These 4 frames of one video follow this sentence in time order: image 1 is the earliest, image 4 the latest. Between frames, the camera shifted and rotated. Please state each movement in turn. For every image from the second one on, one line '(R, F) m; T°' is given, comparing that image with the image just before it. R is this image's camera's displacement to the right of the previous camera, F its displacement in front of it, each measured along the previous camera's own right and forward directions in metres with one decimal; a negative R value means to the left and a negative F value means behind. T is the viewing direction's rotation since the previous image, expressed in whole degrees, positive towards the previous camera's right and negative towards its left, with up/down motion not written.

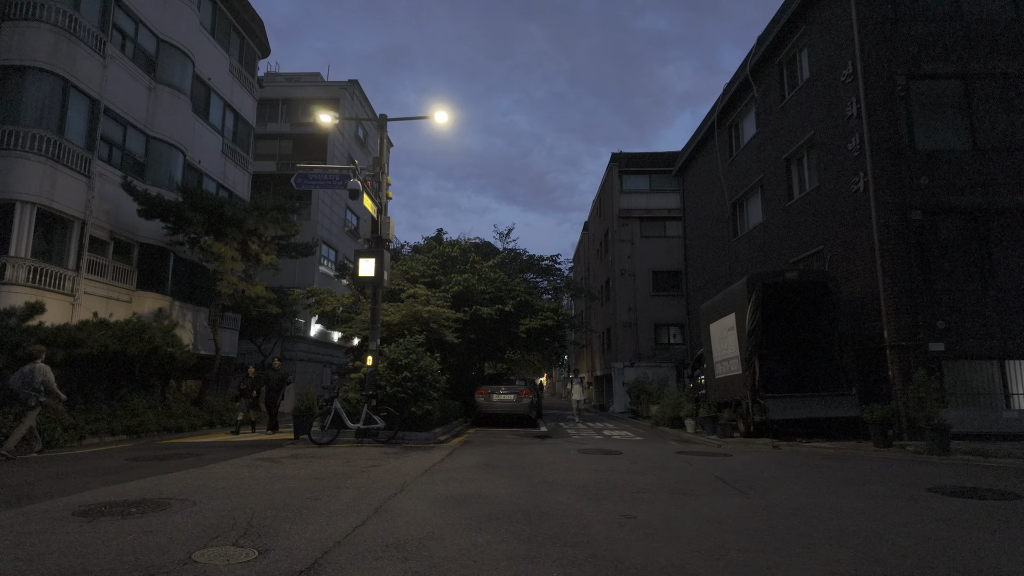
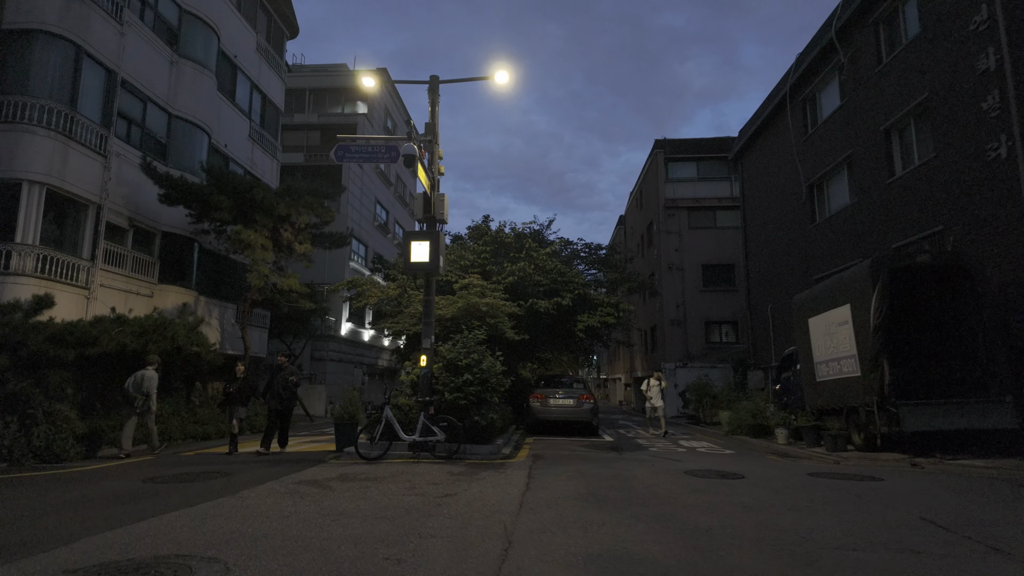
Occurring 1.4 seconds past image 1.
(-1.1, +2.1) m; -2°
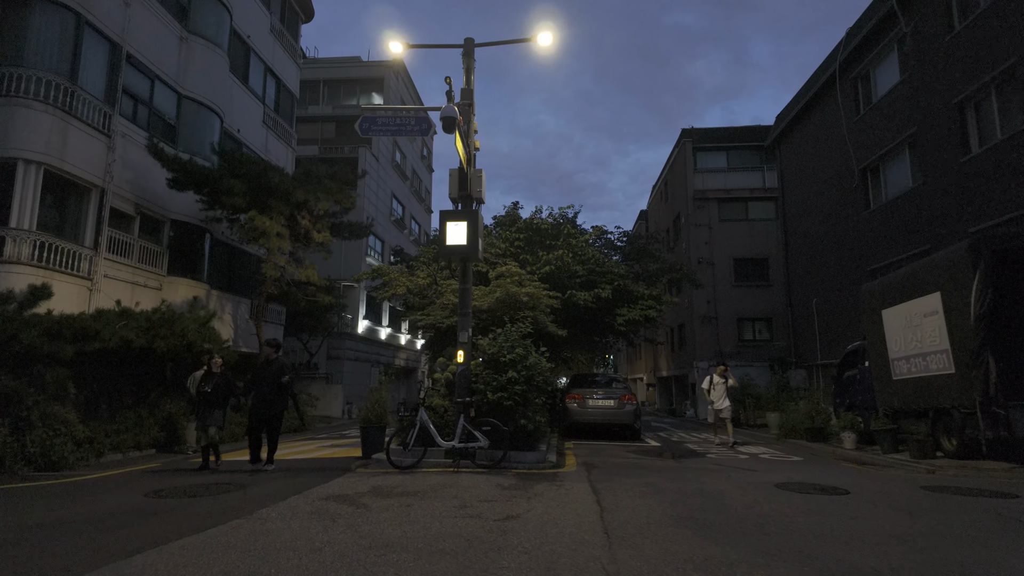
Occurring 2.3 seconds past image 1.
(-0.7, +1.3) m; -1°
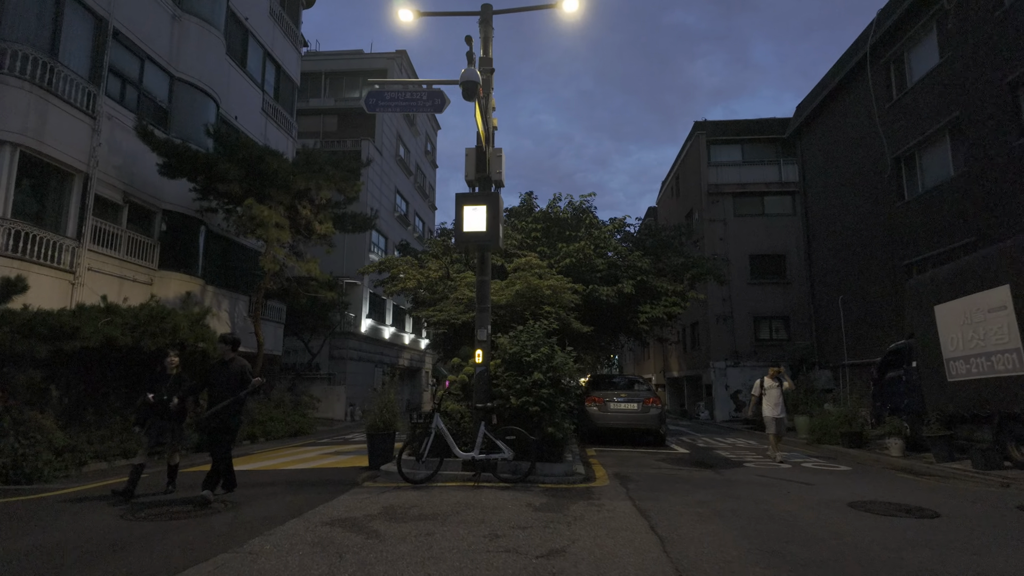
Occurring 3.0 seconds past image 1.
(-0.4, +1.1) m; 0°
